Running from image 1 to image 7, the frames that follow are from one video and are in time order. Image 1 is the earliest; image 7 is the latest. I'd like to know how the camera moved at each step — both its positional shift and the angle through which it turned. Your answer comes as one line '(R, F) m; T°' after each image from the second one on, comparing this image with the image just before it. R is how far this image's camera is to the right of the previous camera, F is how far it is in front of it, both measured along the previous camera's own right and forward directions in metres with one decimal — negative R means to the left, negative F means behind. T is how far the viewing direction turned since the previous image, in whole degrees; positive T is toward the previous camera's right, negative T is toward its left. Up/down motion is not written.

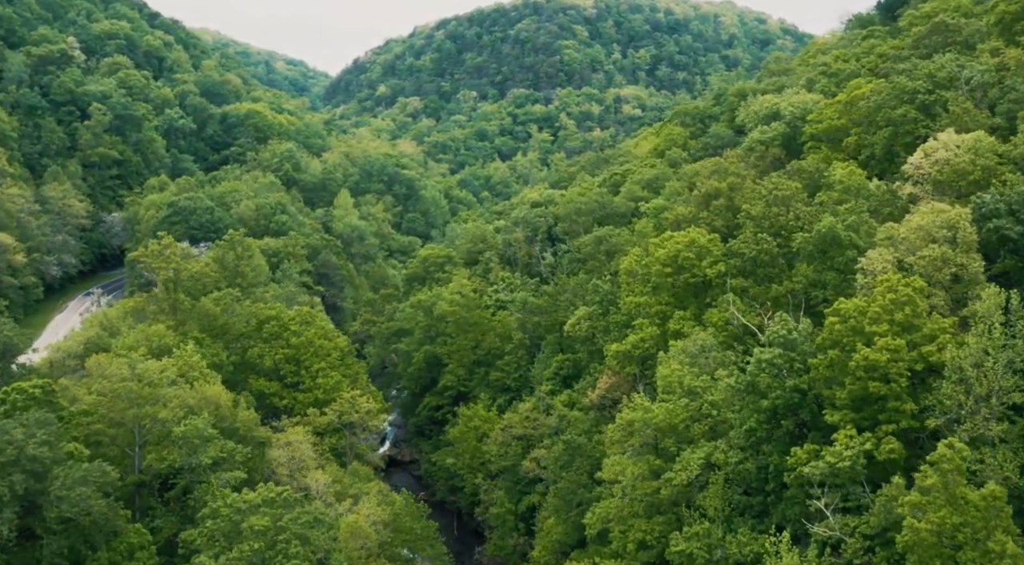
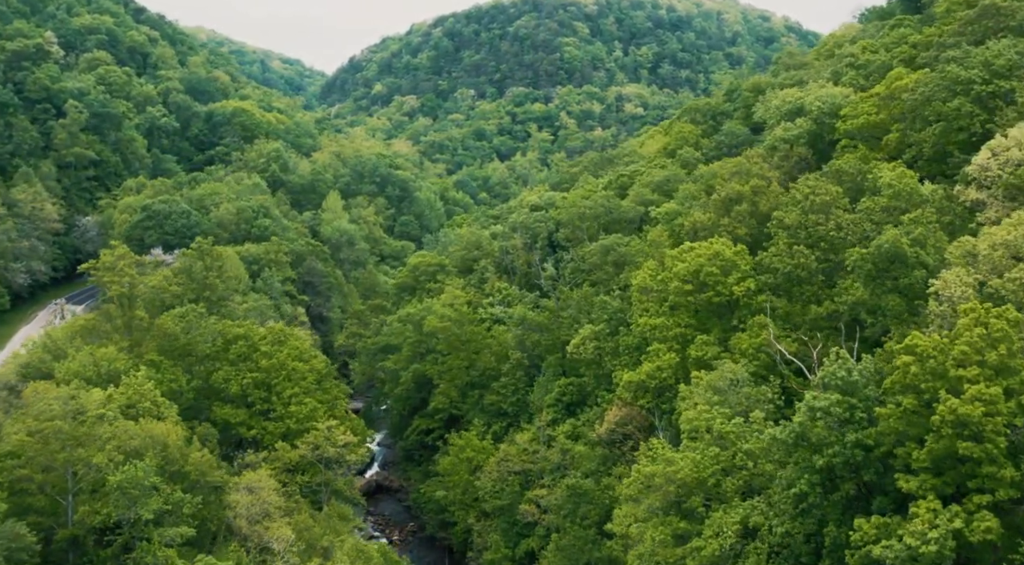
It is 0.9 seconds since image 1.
(+0.1, +5.2) m; 0°
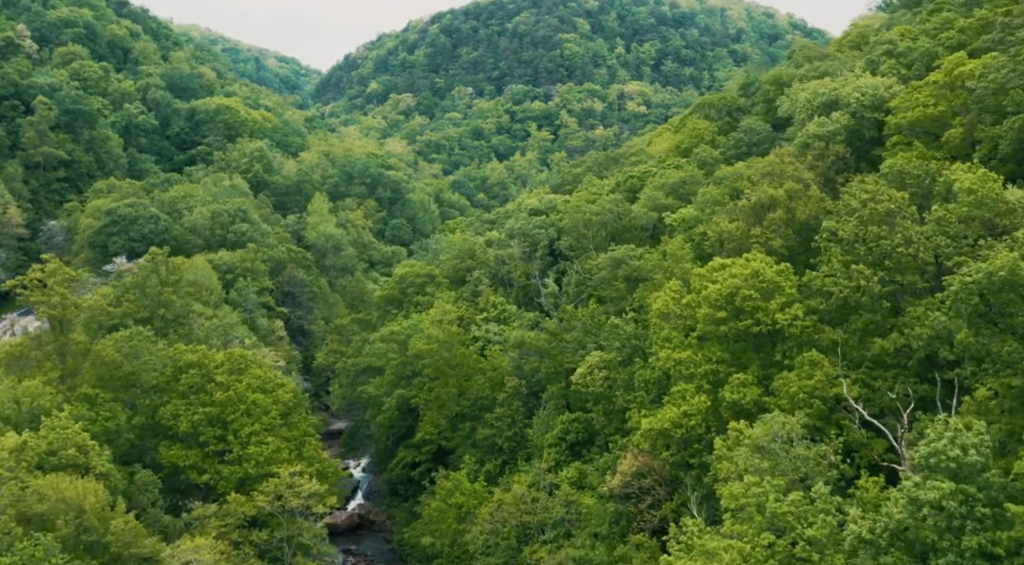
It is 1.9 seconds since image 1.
(+0.1, +5.9) m; 0°
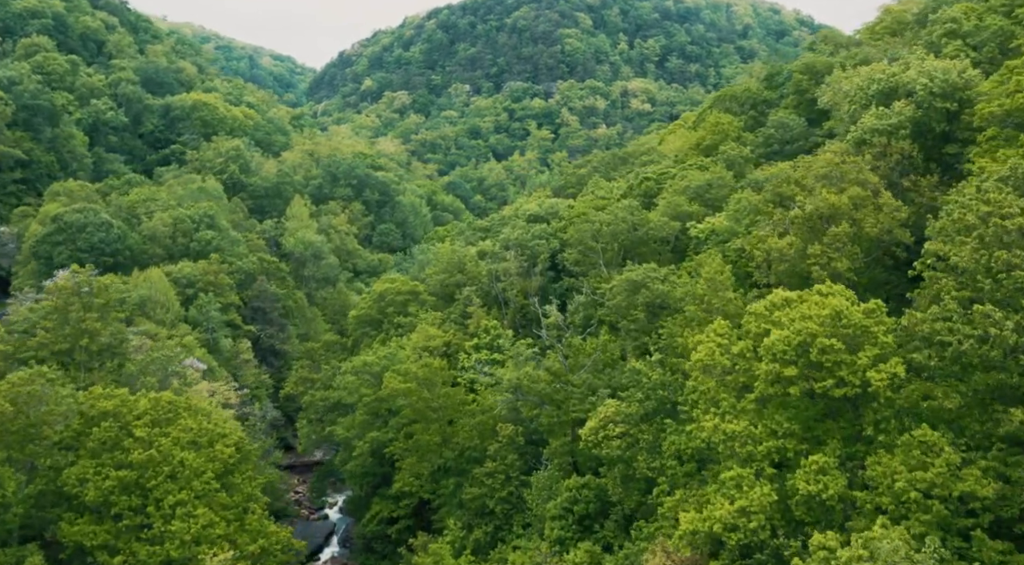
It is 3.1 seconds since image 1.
(+0.2, +7.4) m; 0°
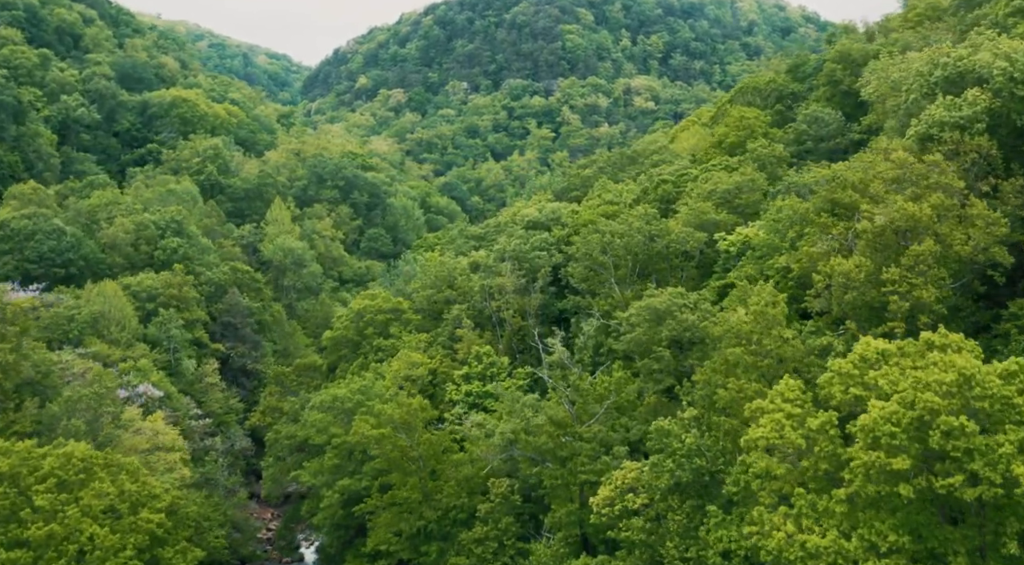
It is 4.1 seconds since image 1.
(+0.2, +5.9) m; 0°
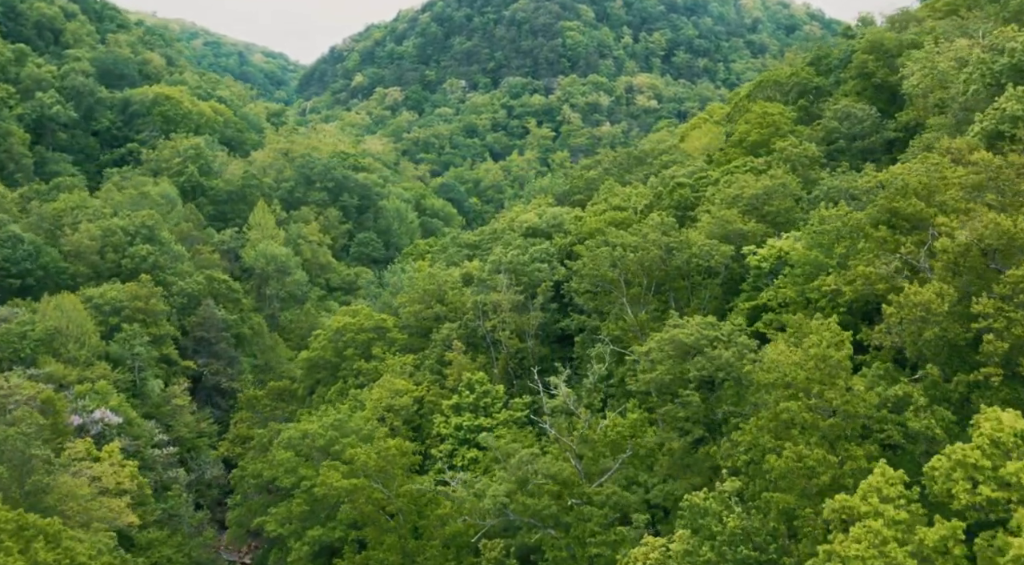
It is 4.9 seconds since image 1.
(+0.1, +4.4) m; 0°
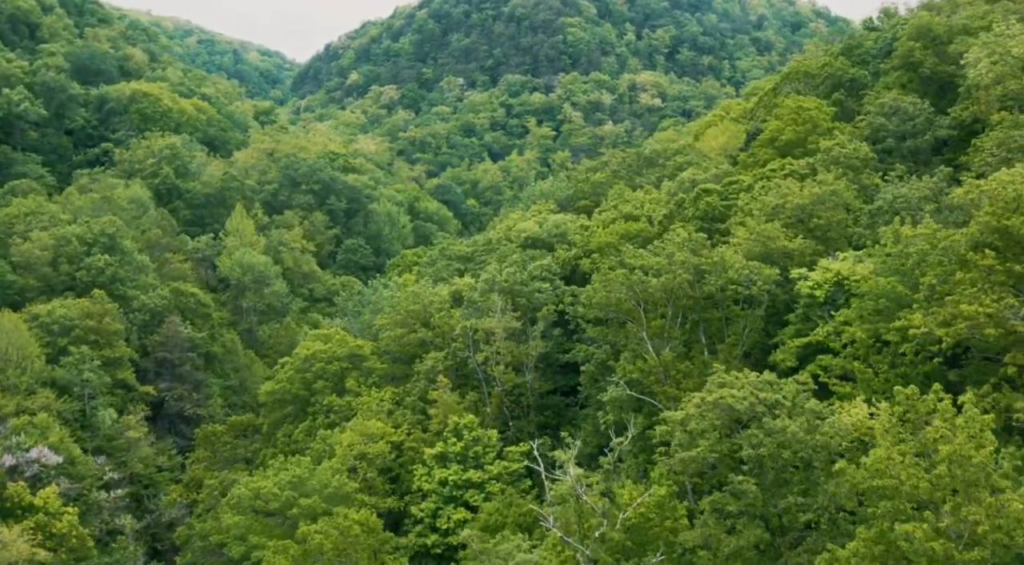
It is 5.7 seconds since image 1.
(+0.1, +5.2) m; 0°
